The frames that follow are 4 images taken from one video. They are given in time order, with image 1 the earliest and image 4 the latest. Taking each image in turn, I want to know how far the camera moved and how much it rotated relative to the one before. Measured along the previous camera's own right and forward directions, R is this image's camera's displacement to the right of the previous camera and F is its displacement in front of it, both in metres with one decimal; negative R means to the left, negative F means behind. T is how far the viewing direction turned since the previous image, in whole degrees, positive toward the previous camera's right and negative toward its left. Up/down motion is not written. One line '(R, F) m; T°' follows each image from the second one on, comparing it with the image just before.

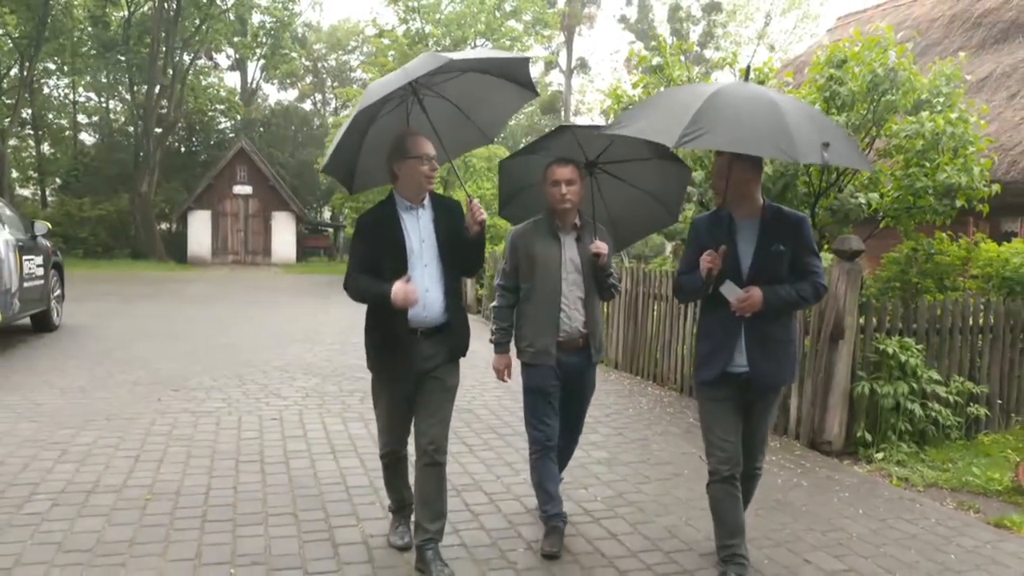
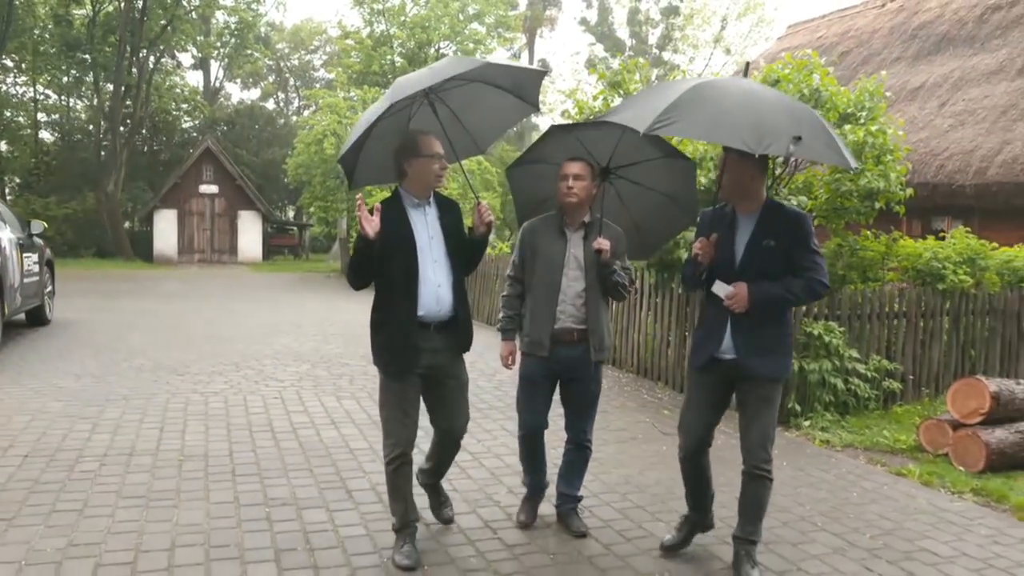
(-0.1, -0.8) m; +3°
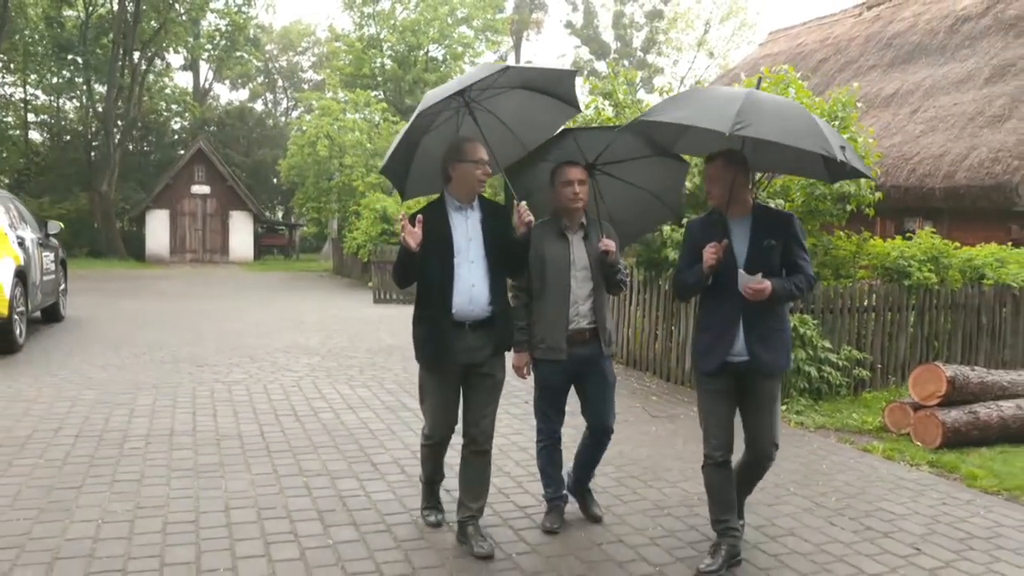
(-0.1, -0.6) m; +1°
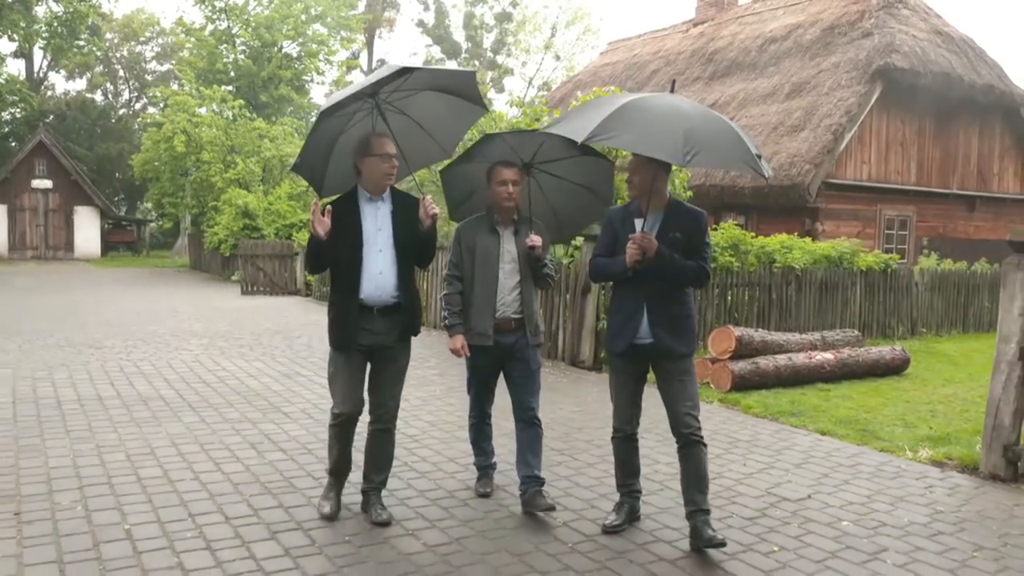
(-0.3, -1.4) m; +10°
